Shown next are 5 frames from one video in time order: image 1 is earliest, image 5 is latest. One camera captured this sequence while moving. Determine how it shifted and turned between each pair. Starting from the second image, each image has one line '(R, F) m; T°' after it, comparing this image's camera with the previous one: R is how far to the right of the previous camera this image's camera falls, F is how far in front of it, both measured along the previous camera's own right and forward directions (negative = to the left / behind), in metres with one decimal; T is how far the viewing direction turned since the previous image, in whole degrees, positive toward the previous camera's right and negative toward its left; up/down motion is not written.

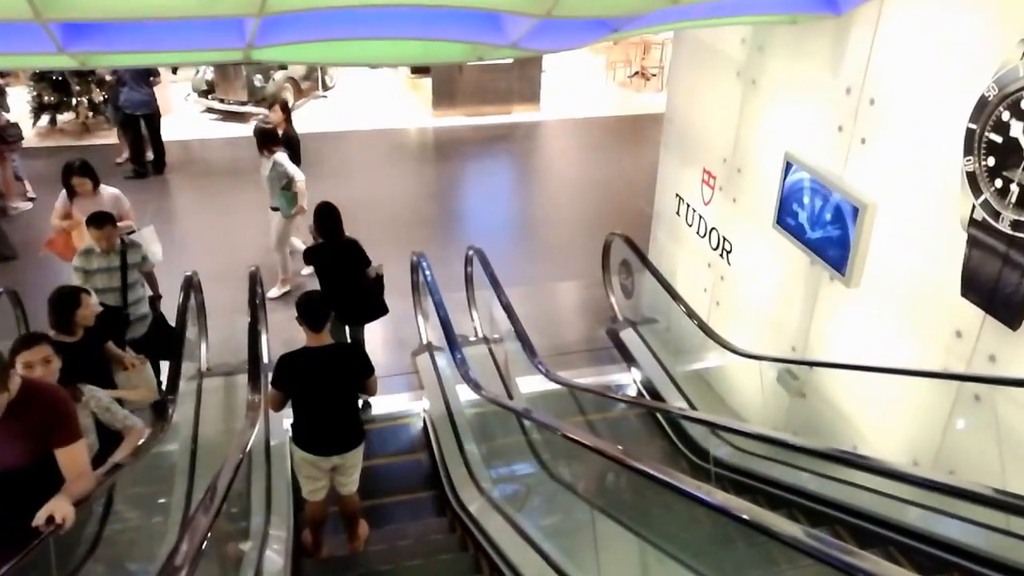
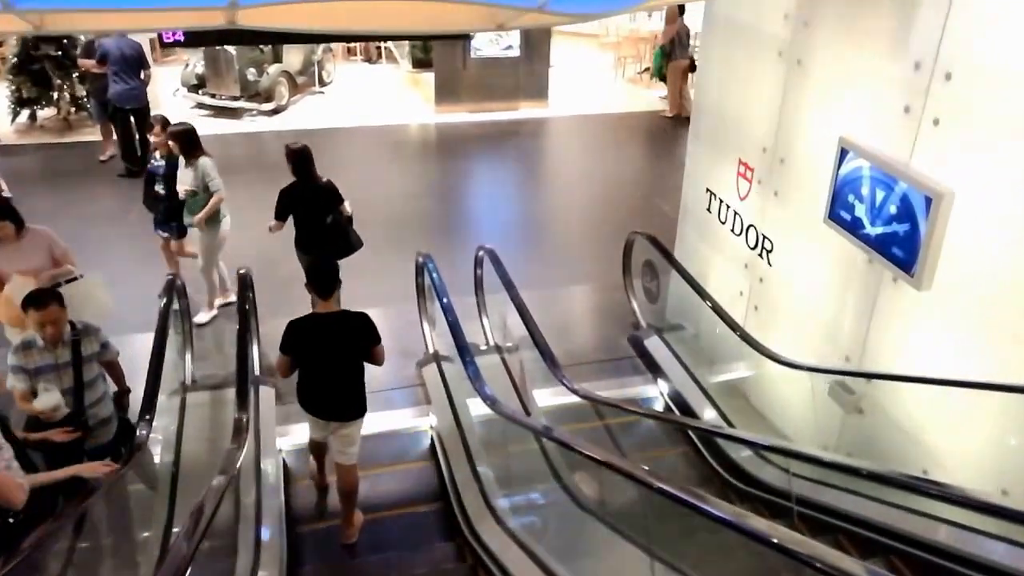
(-0.1, +0.5) m; 0°
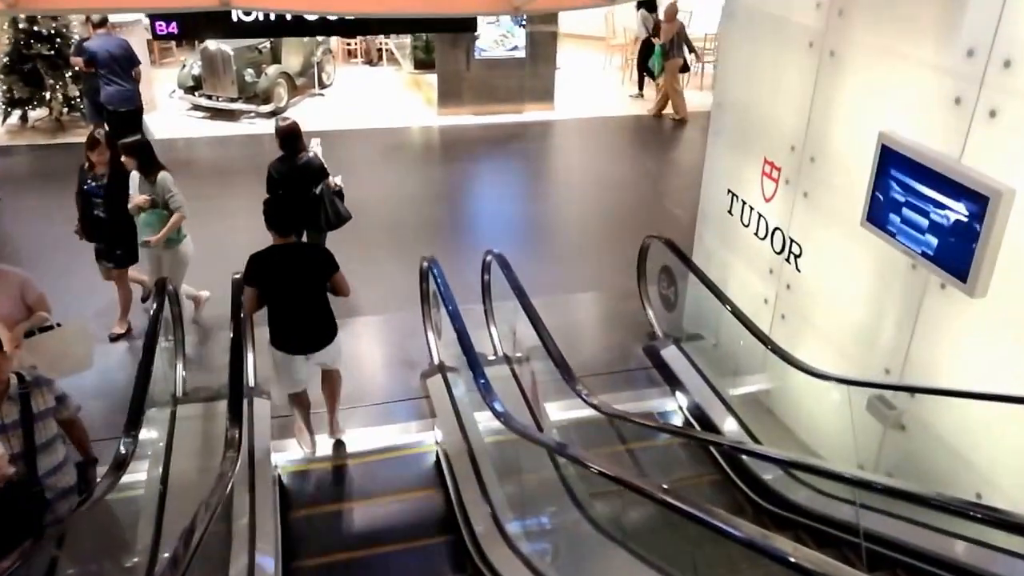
(-0.1, +0.3) m; 0°
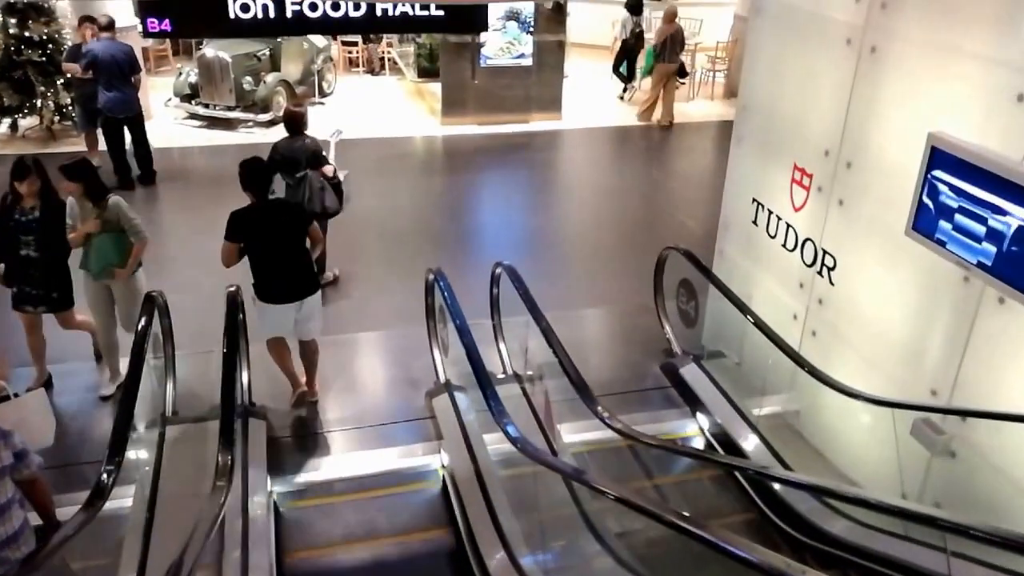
(-0.1, +0.3) m; 0°
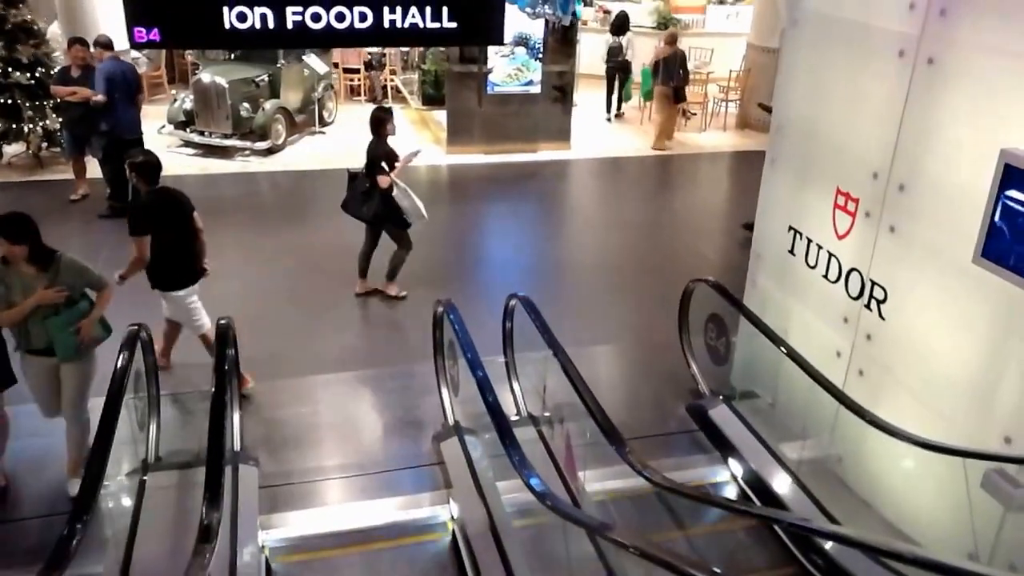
(-0.1, +0.4) m; 0°
